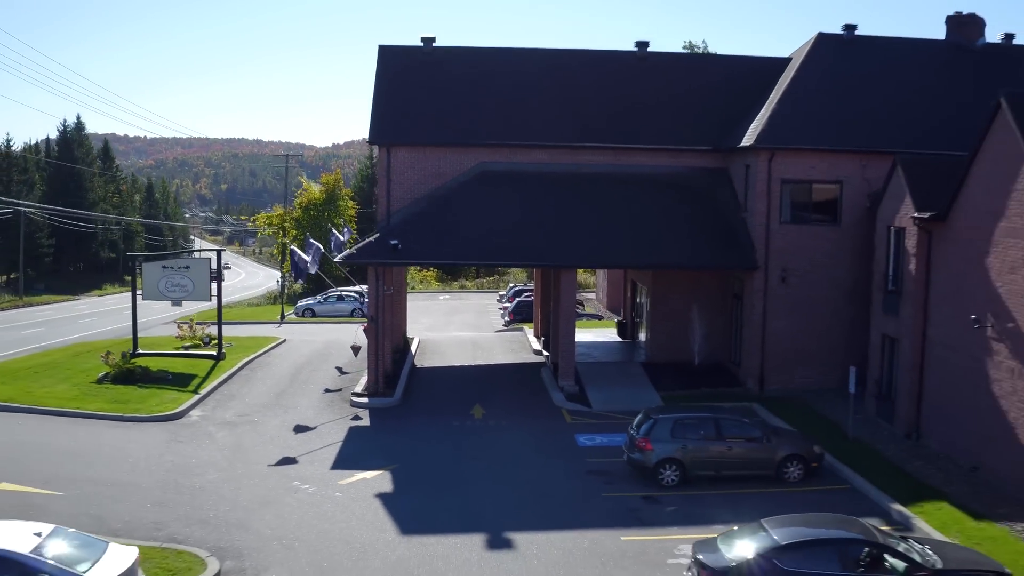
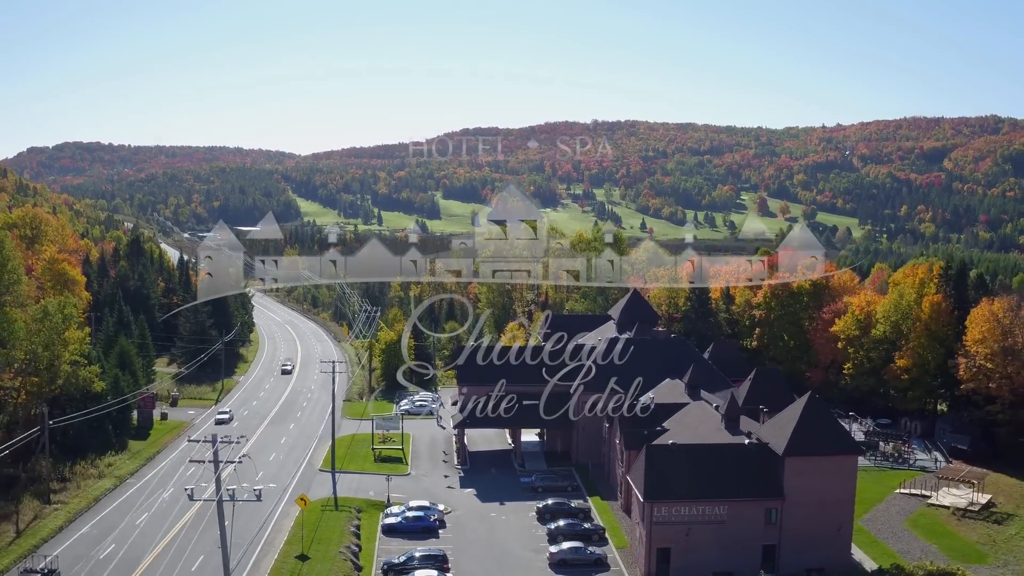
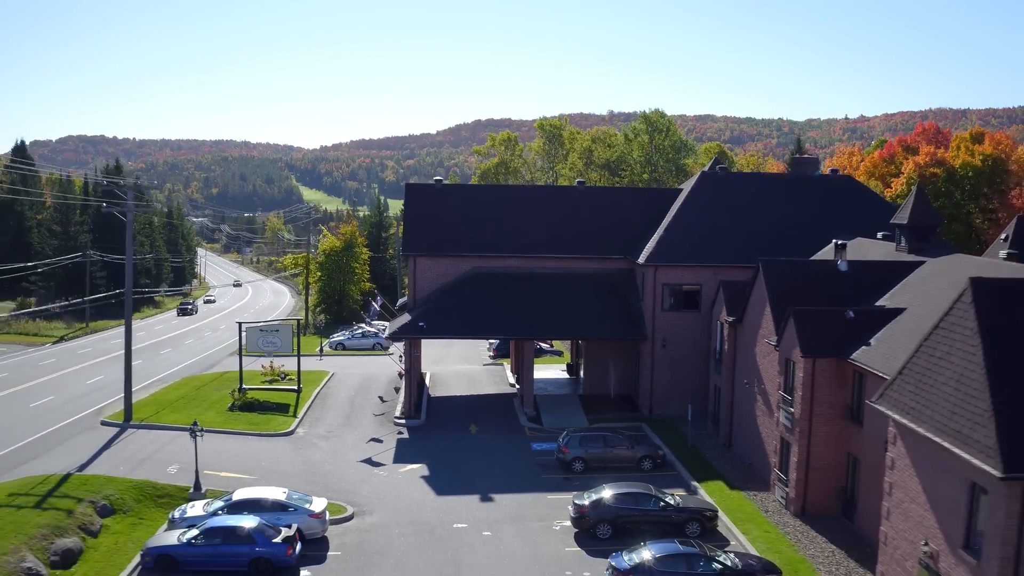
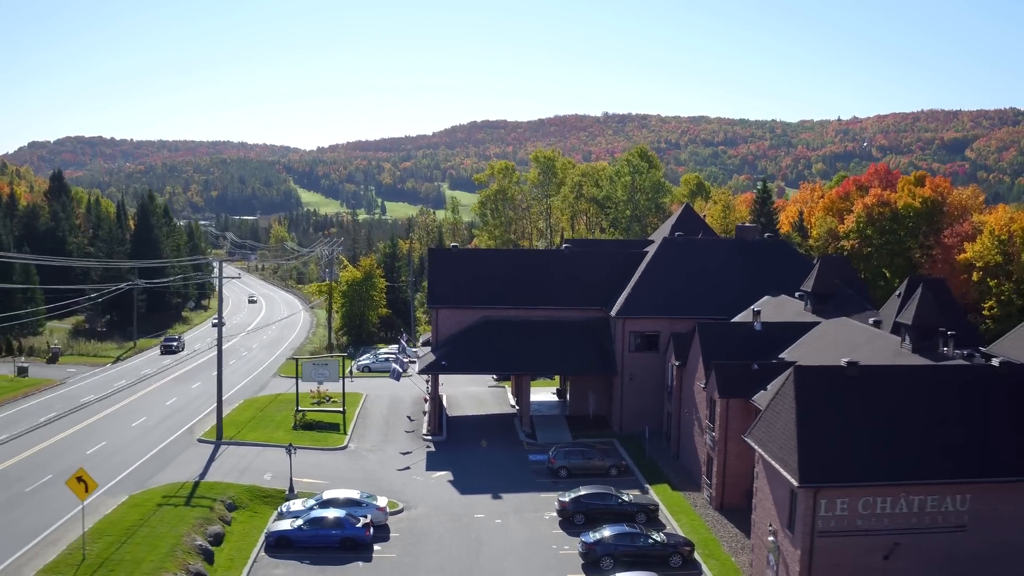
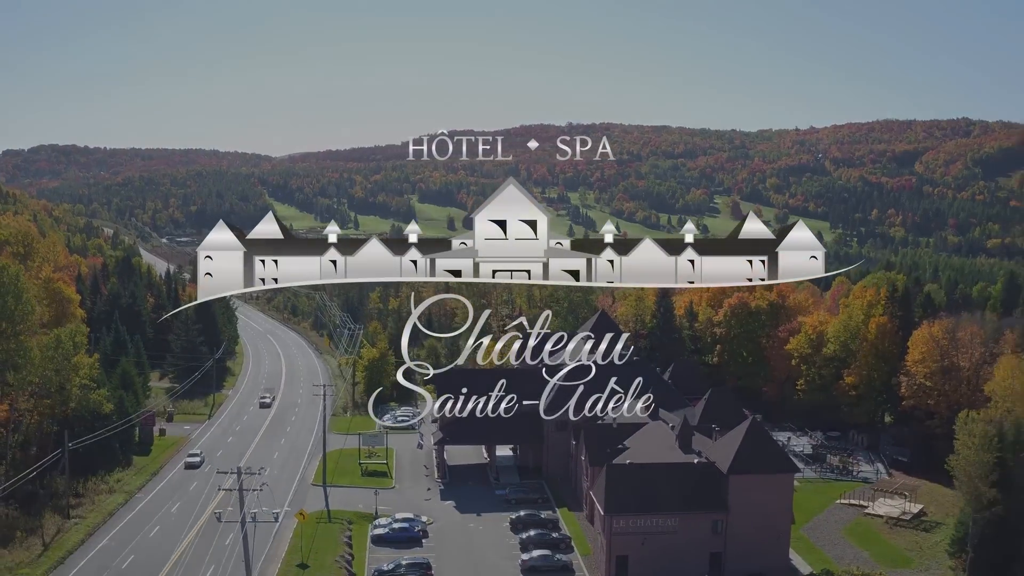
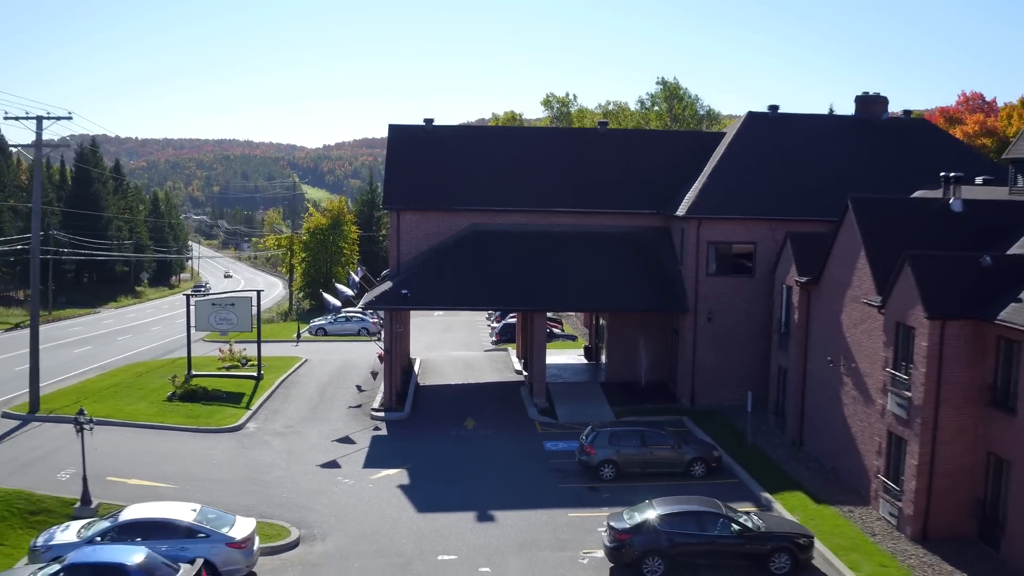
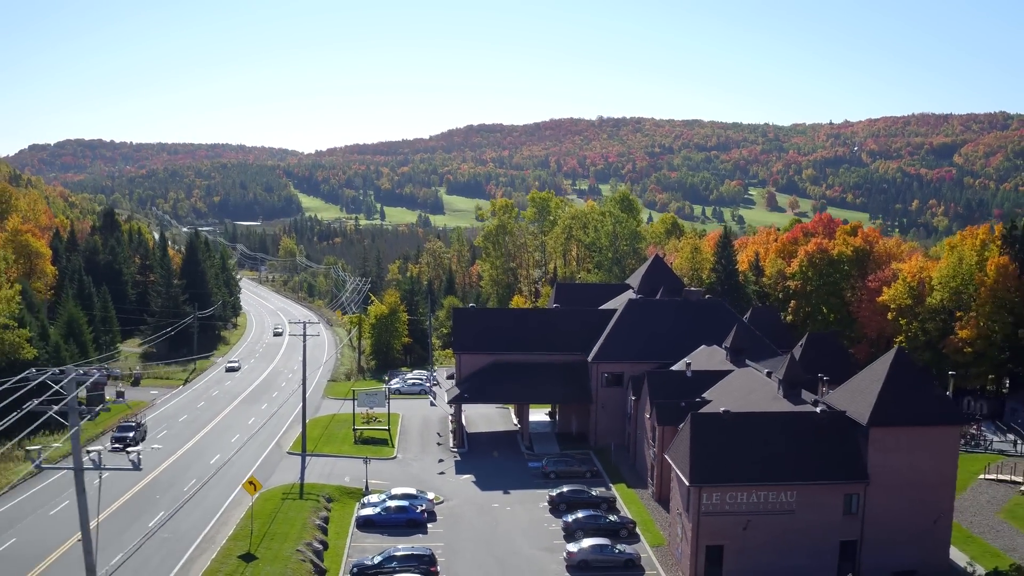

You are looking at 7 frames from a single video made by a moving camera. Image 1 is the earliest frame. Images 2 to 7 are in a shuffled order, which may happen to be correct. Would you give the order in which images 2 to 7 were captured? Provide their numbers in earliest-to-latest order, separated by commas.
6, 3, 4, 7, 2, 5
